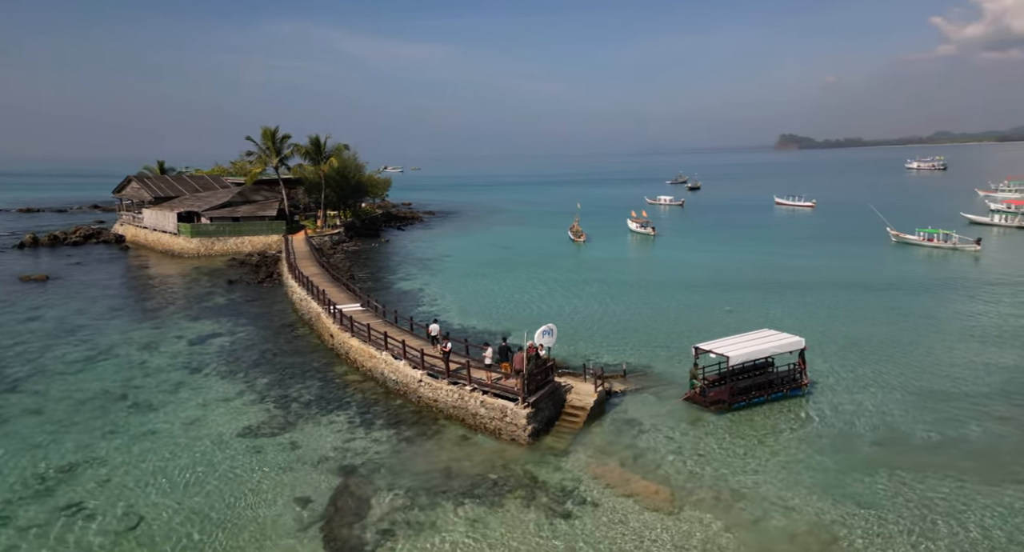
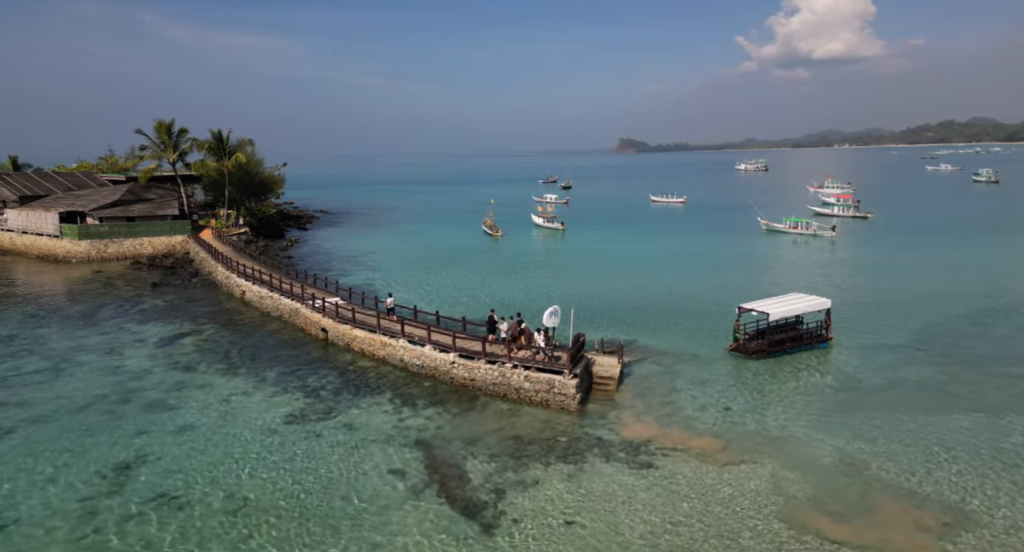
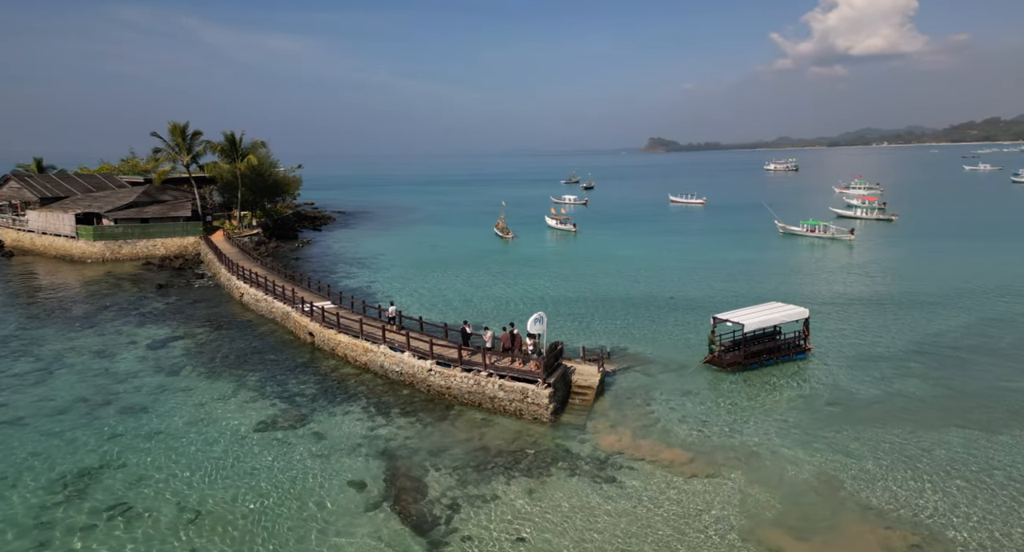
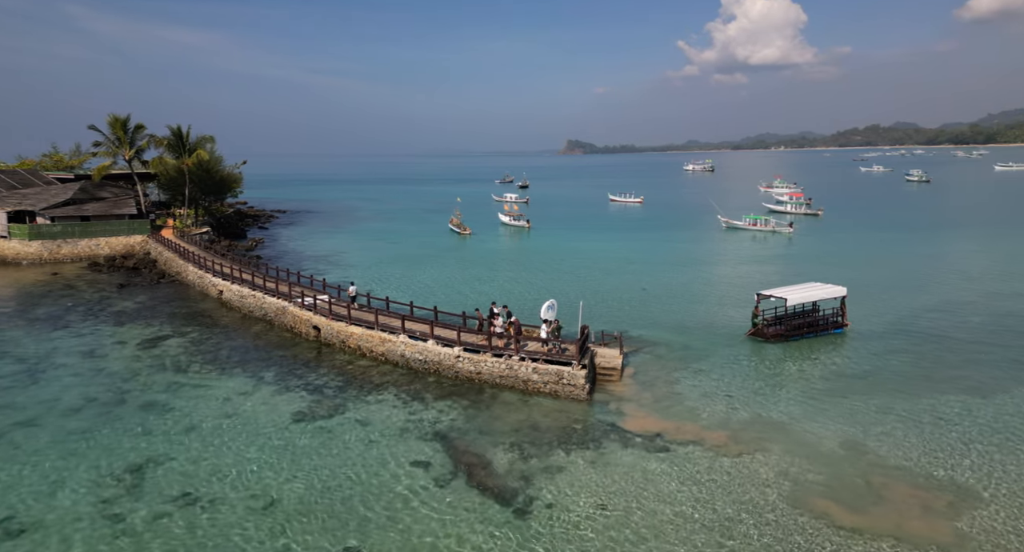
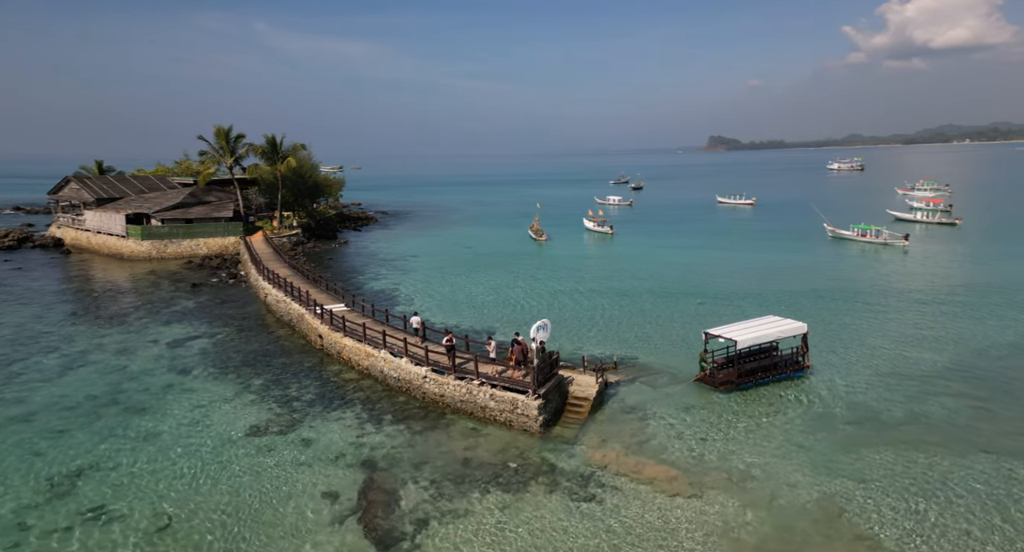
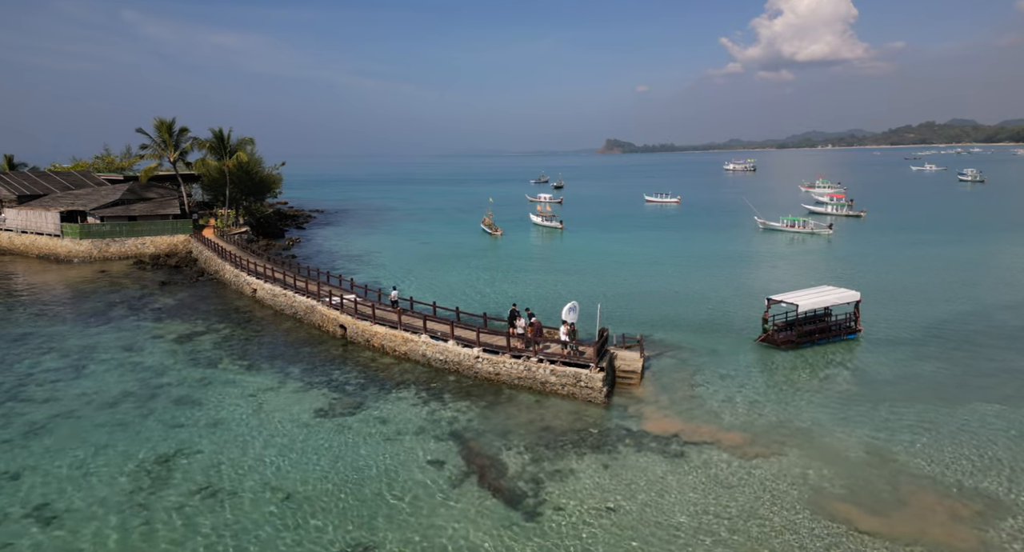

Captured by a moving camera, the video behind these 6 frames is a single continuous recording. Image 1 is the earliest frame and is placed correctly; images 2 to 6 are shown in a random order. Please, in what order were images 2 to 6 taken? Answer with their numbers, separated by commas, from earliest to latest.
5, 3, 2, 6, 4
